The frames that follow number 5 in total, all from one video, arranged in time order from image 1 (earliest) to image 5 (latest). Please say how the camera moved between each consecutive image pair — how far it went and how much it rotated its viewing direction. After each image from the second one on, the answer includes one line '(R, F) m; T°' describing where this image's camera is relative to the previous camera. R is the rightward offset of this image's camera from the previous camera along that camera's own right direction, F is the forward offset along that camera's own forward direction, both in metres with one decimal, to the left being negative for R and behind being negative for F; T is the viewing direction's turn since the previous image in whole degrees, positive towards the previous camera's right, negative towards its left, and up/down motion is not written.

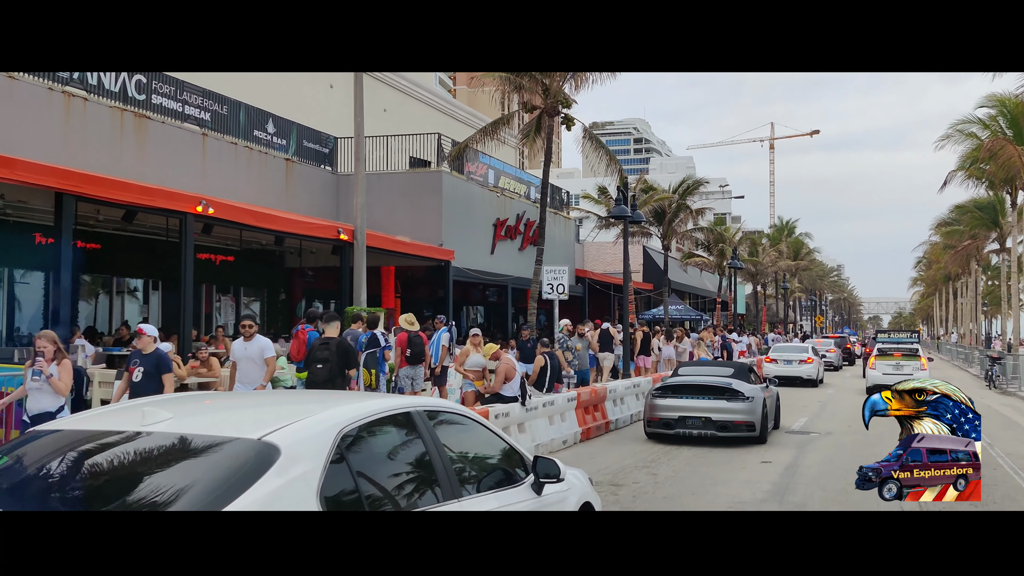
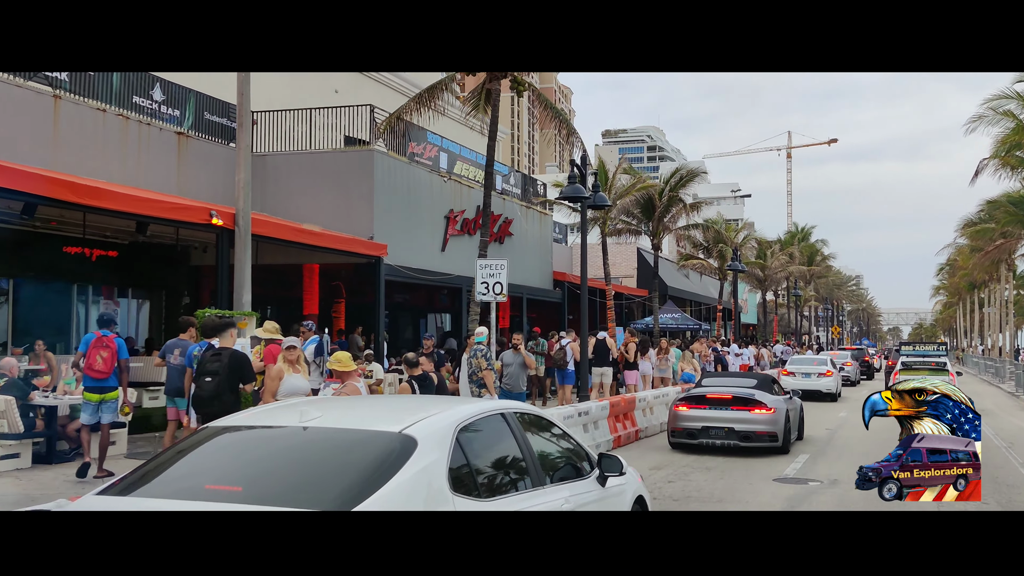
(+1.2, +3.4) m; -1°
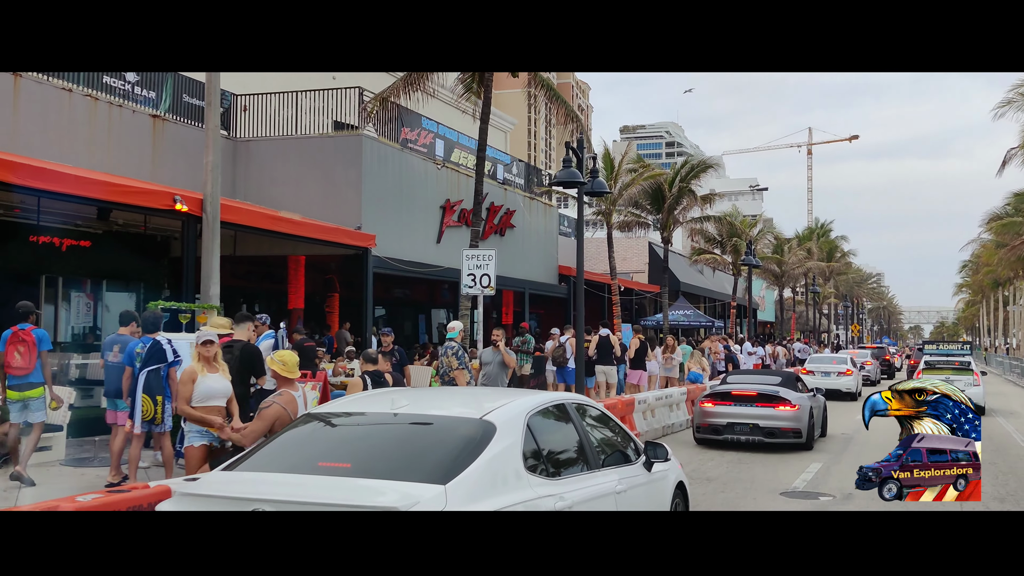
(+0.4, +1.0) m; -1°
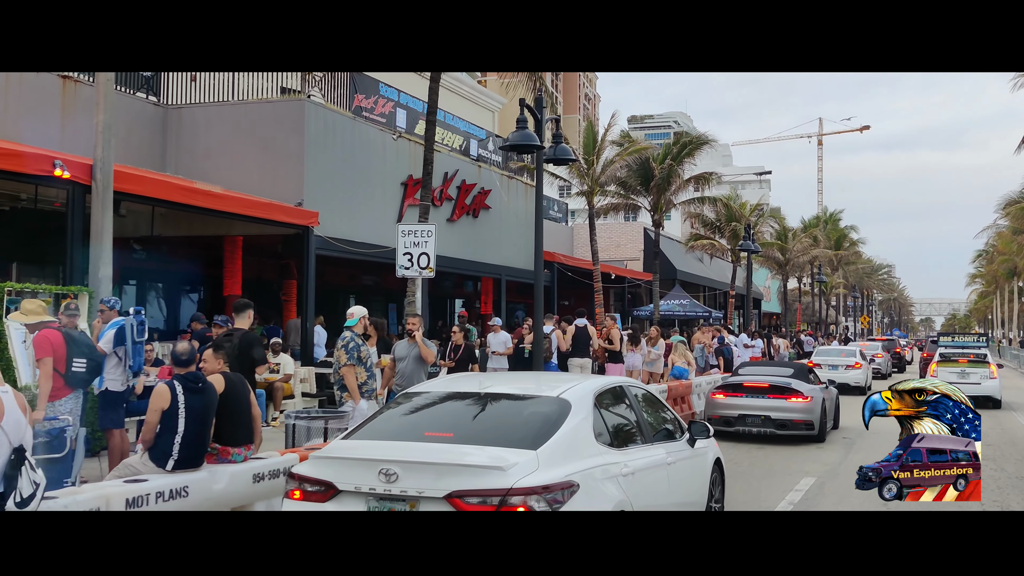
(+0.7, +1.8) m; -1°
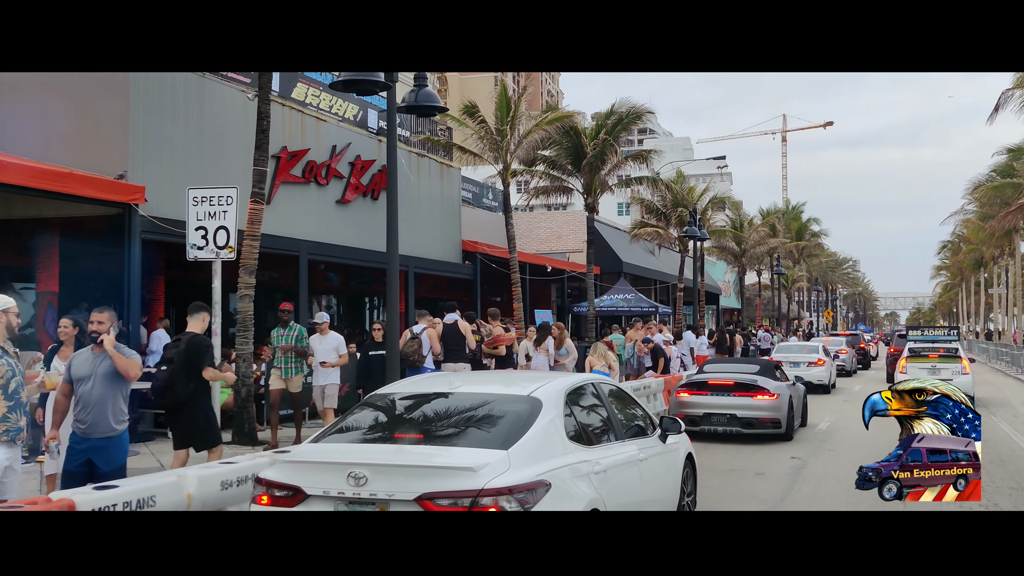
(+1.0, +2.6) m; +2°
